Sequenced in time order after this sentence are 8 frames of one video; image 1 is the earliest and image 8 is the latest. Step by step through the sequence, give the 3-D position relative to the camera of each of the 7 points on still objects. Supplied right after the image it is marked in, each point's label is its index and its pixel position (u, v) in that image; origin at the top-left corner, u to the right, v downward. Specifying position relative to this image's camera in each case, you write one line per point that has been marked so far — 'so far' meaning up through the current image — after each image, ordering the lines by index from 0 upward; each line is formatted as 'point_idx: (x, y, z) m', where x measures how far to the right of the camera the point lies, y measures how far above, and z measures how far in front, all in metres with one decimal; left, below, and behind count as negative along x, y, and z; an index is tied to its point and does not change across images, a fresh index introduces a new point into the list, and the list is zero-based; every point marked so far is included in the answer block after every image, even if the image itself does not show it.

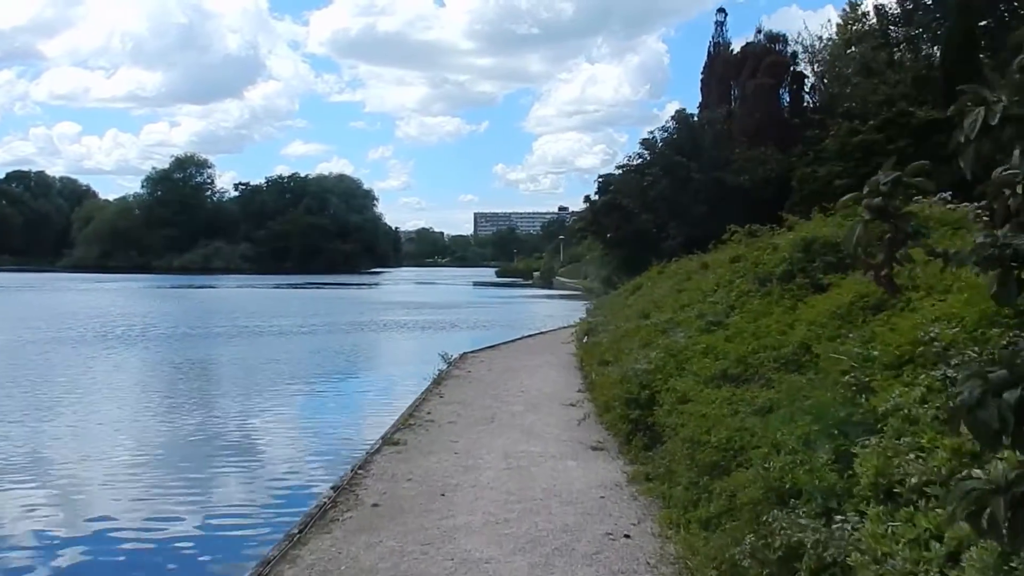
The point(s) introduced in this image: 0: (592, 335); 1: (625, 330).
0: (+1.4, -0.9, +18.5) m
1: (+1.7, -0.6, +15.0) m
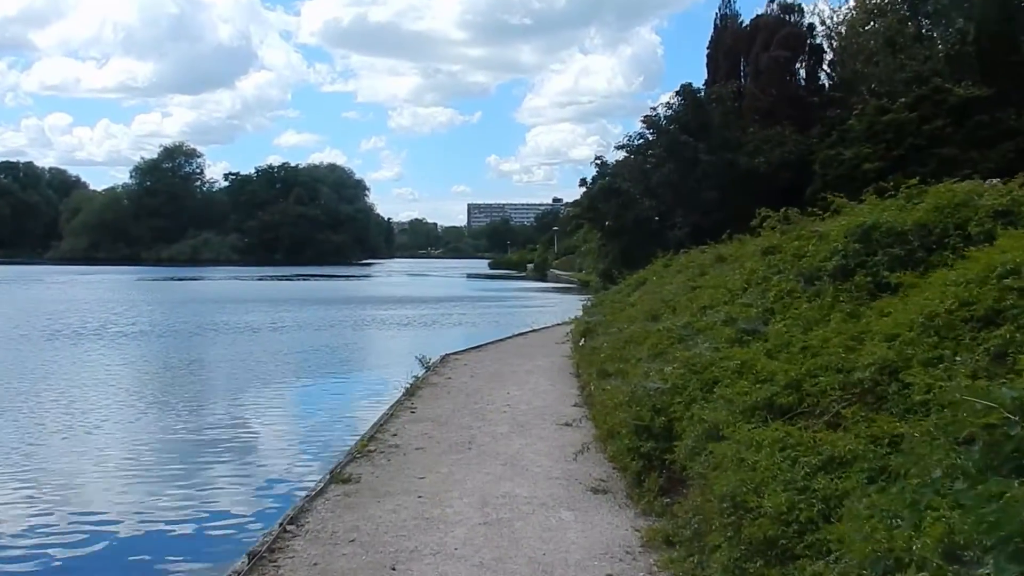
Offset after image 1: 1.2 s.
0: (+1.2, -0.9, +16.1) m
1: (+1.5, -0.6, +12.6) m
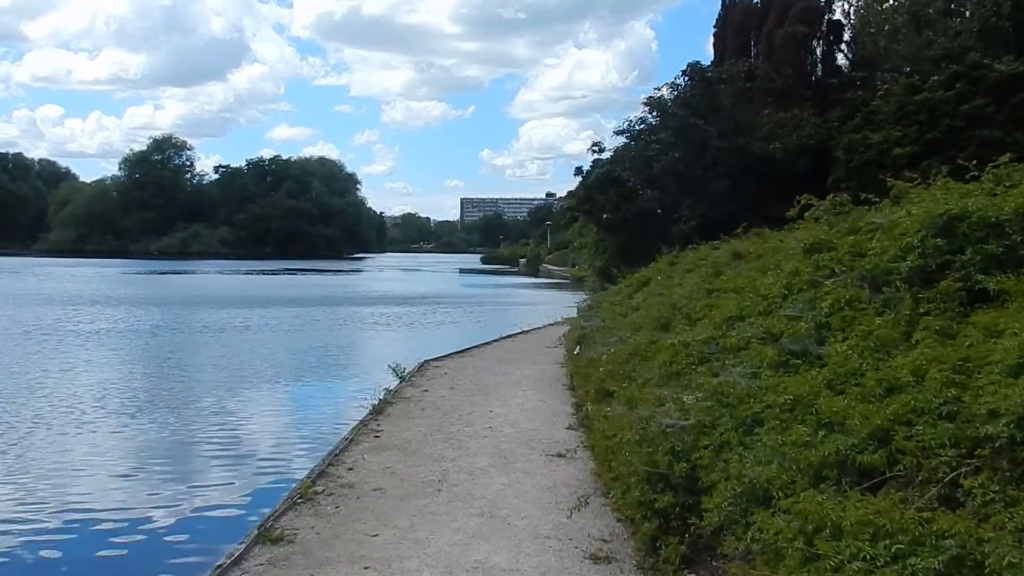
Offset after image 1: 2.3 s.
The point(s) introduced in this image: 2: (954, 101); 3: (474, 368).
0: (+1.0, -0.9, +14.1) m
1: (+1.3, -0.6, +10.6) m
2: (+7.0, +2.9, +16.7) m
3: (-0.6, -1.4, +17.8) m
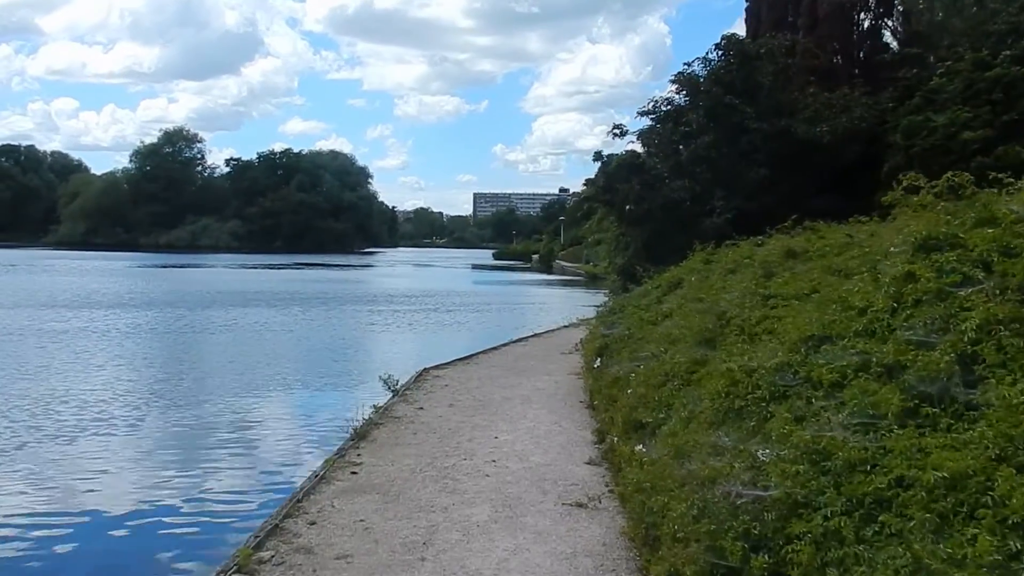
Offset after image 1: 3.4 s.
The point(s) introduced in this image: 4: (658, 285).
0: (+1.1, -0.9, +12.0) m
1: (+1.3, -0.6, +8.5) m
2: (+7.1, +2.9, +14.5) m
3: (-0.5, -1.4, +15.7) m
4: (+2.0, 0.0, +14.4) m
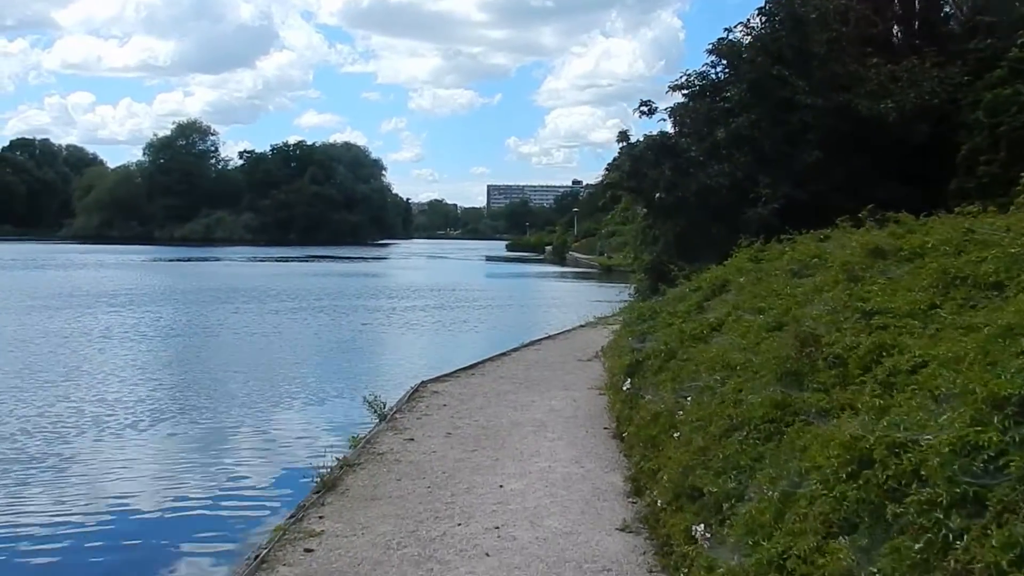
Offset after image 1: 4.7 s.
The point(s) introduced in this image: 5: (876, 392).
0: (+1.2, -1.0, +9.6) m
1: (+1.4, -0.7, +6.1) m
2: (+7.3, +2.9, +12.0) m
3: (-0.3, -1.4, +13.4) m
4: (+2.1, 0.0, +12.0) m
5: (+1.8, -0.5, +5.2) m
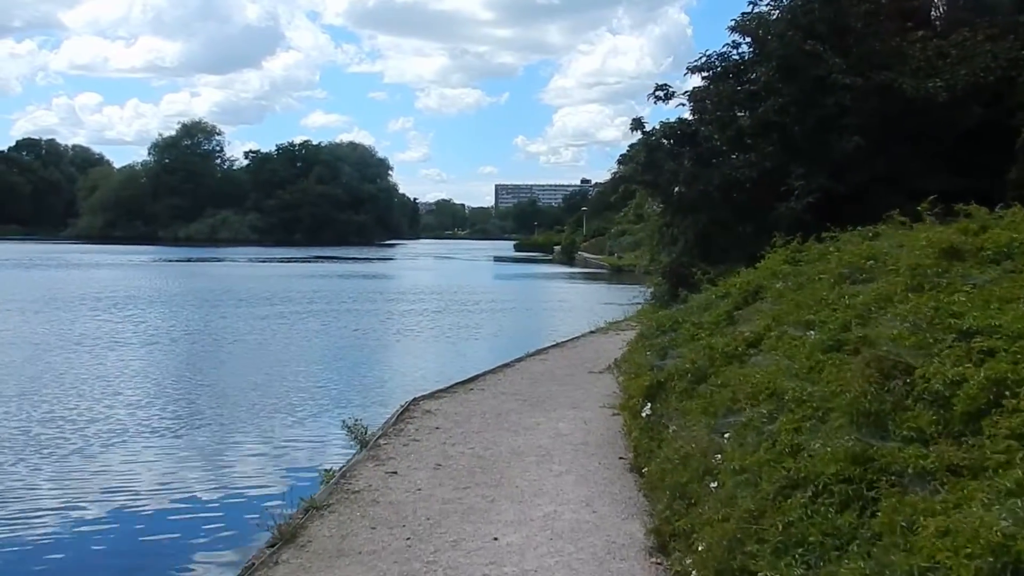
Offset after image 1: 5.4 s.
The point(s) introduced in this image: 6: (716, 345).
0: (+1.2, -1.0, +8.1) m
1: (+1.3, -0.8, +4.6) m
2: (+7.3, +2.8, +10.4) m
3: (-0.3, -1.5, +11.9) m
4: (+2.1, -0.1, +10.5) m
5: (+1.7, -0.5, +3.7) m
6: (+1.6, -0.5, +8.6) m
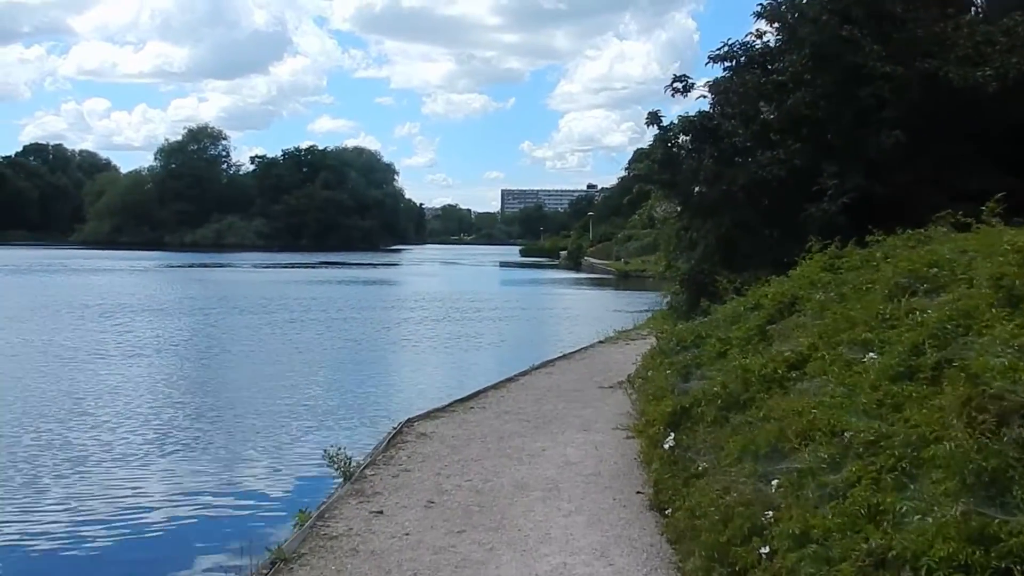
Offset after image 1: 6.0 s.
0: (+1.2, -1.1, +6.9) m
1: (+1.3, -0.9, +3.4) m
2: (+7.3, +2.7, +9.2) m
3: (-0.3, -1.6, +10.7) m
4: (+2.1, -0.2, +9.3) m
5: (+1.7, -0.6, +2.5) m
6: (+1.7, -0.5, +7.4) m
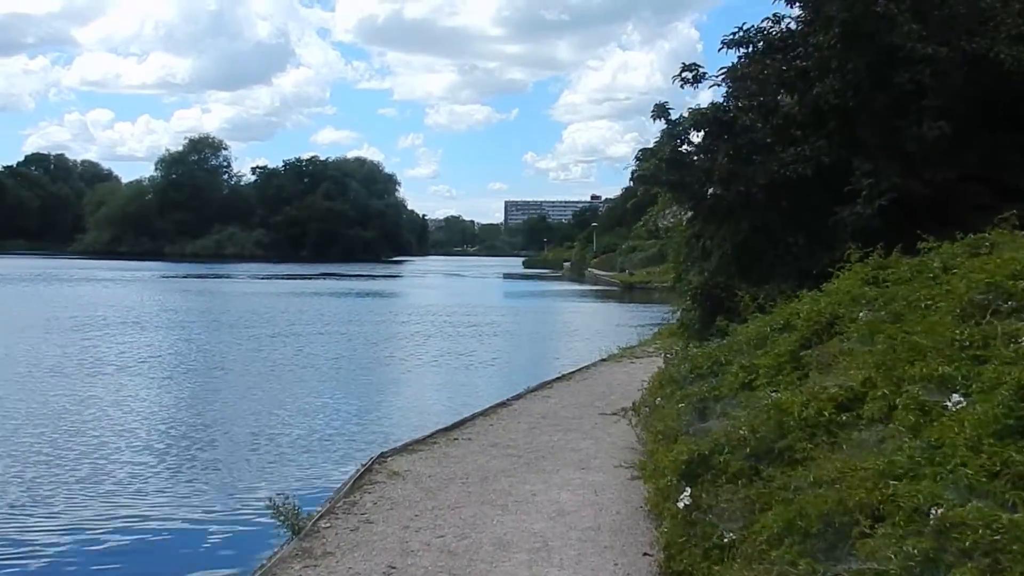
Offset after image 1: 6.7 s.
0: (+1.0, -1.2, +5.4) m
1: (+1.2, -0.9, +1.9) m
2: (+7.2, +2.6, +7.7) m
3: (-0.4, -1.7, +9.2) m
4: (+2.0, -0.3, +7.8) m
5: (+1.5, -0.7, +1.0) m
6: (+1.5, -0.7, +5.9) m
